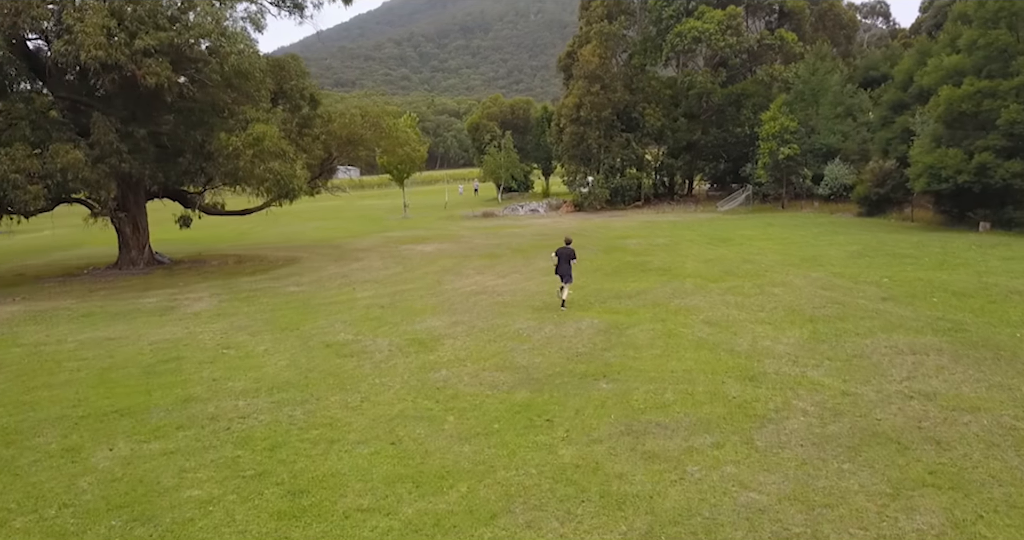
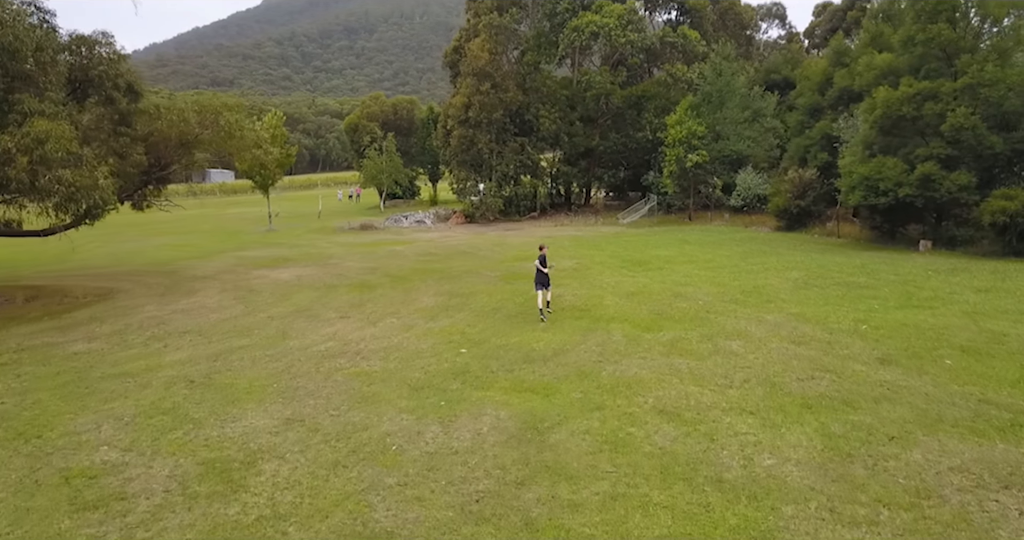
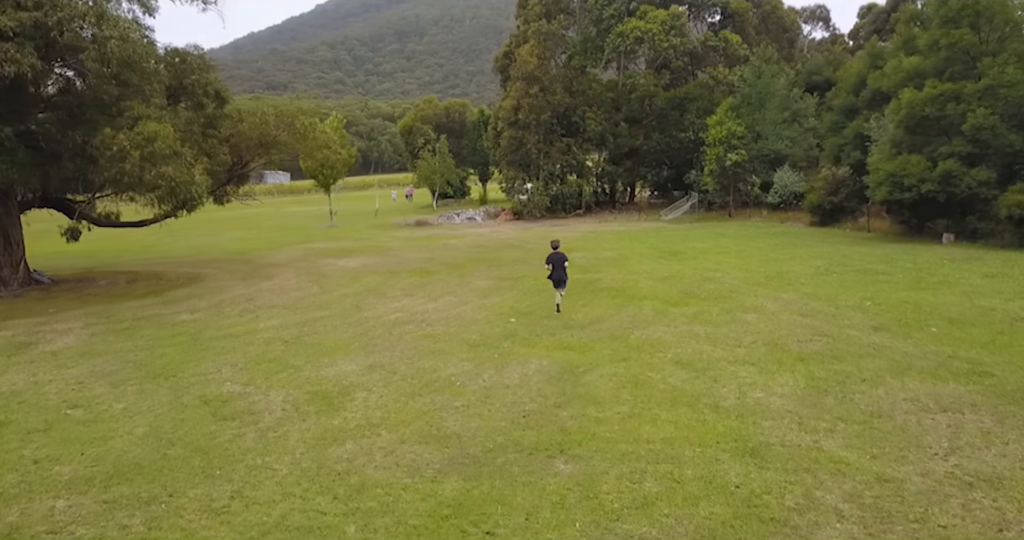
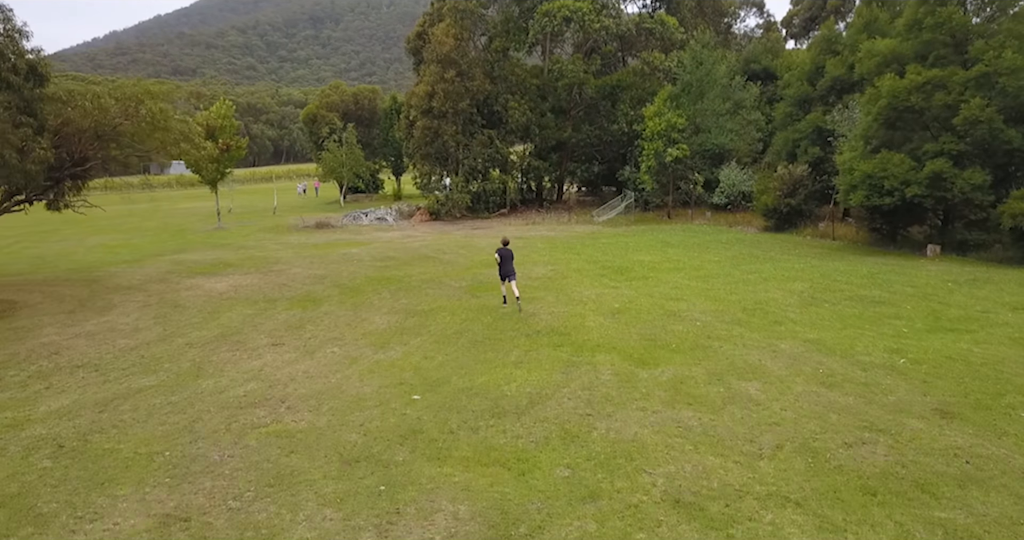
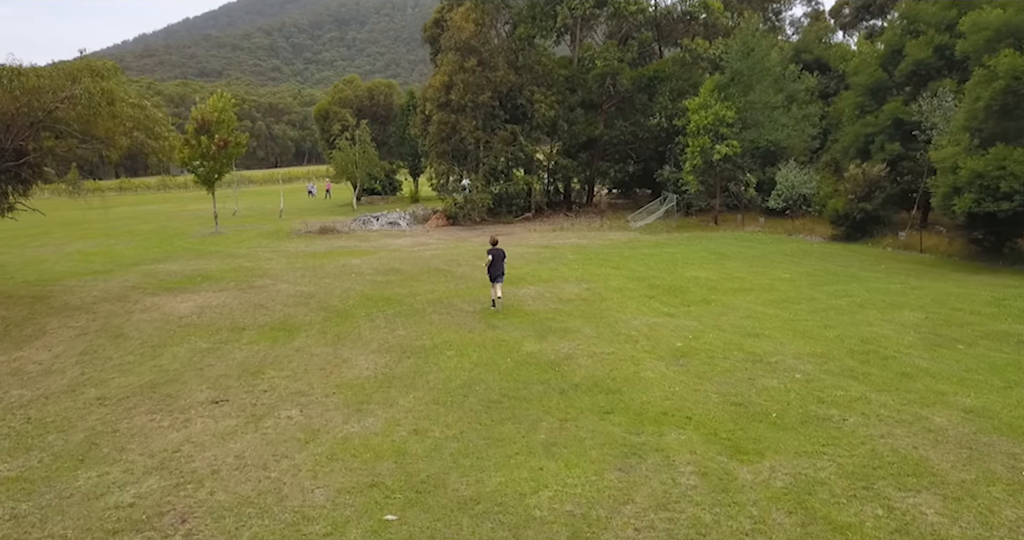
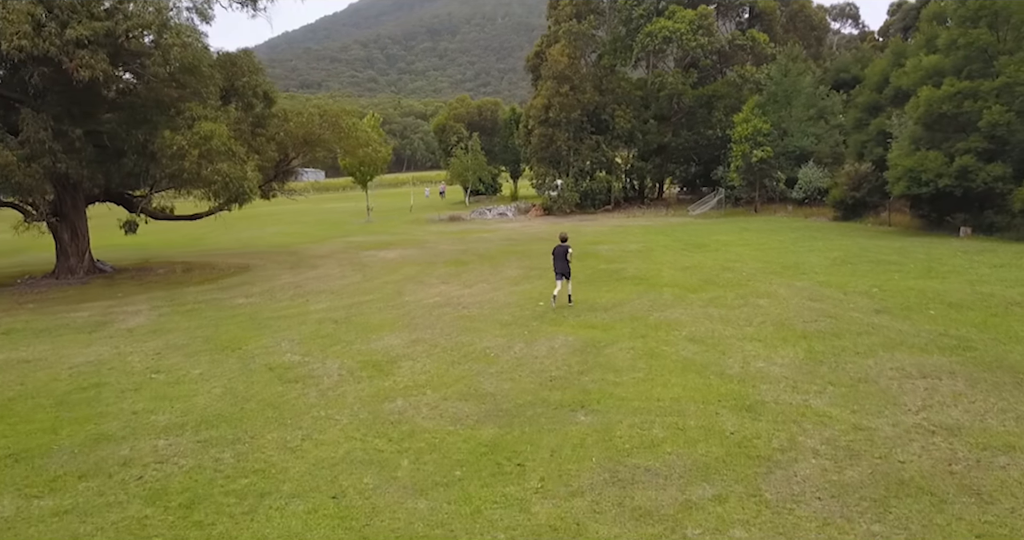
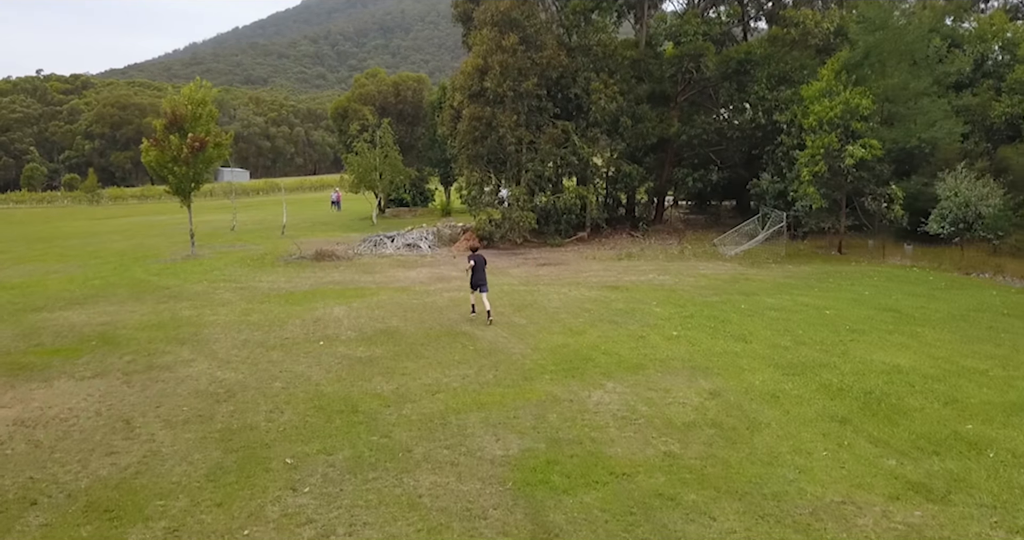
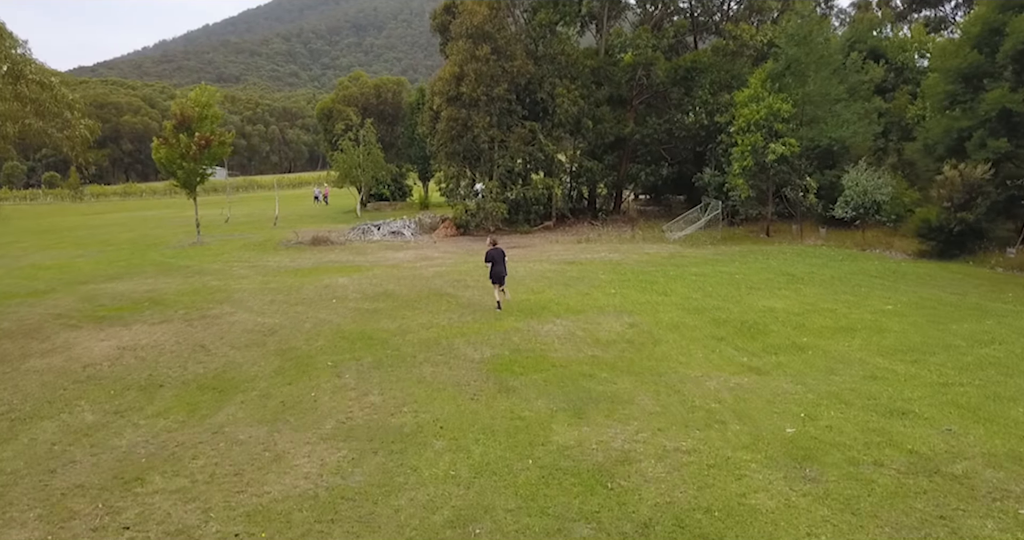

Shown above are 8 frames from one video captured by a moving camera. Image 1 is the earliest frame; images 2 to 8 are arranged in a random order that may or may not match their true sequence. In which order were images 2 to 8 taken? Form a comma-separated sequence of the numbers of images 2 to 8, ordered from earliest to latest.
6, 3, 2, 4, 5, 8, 7
